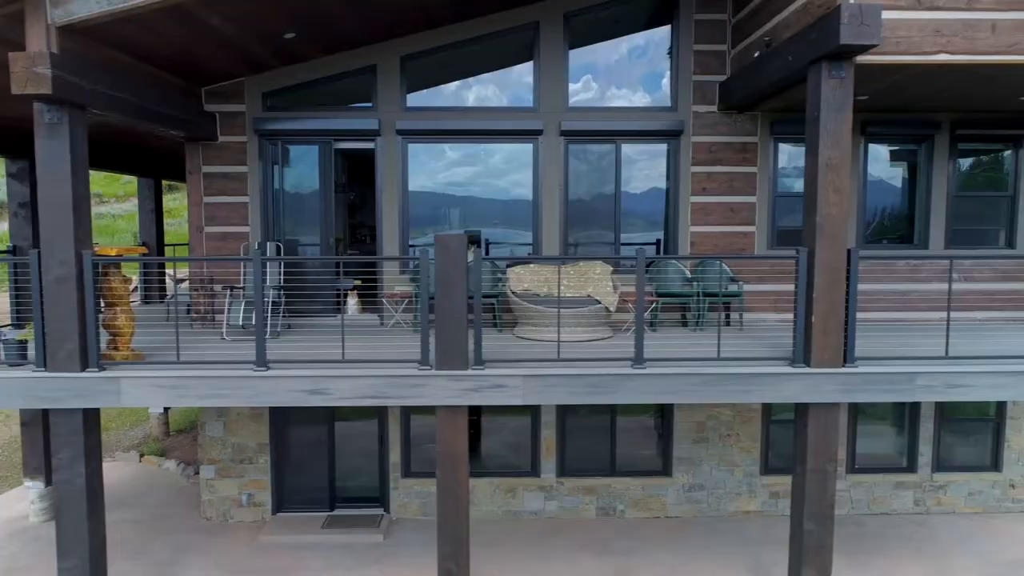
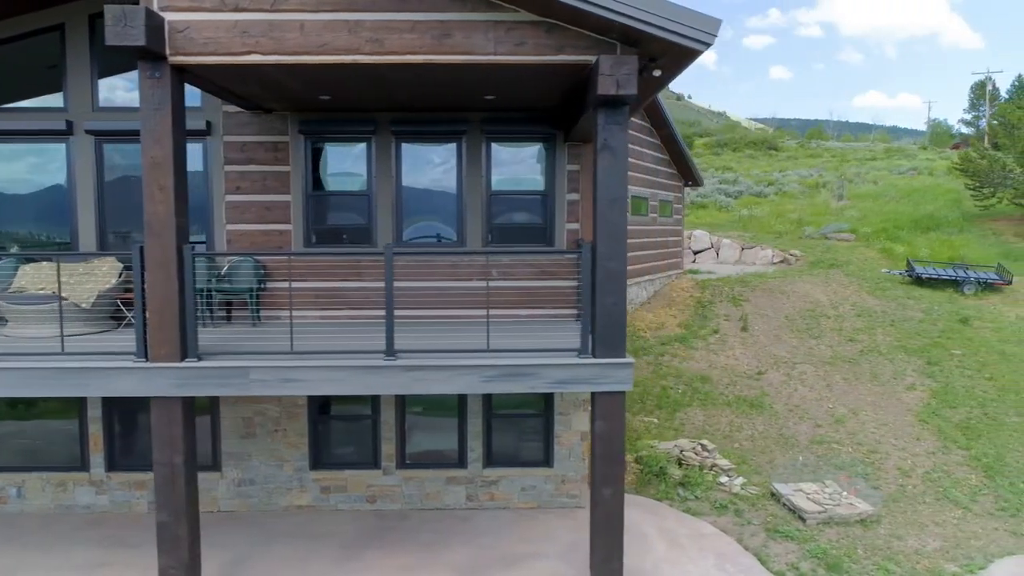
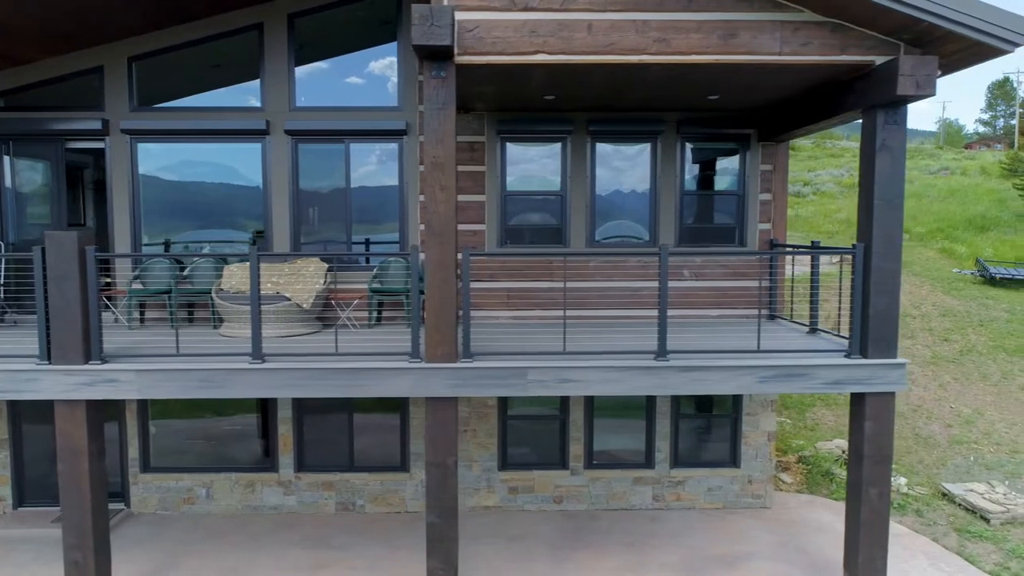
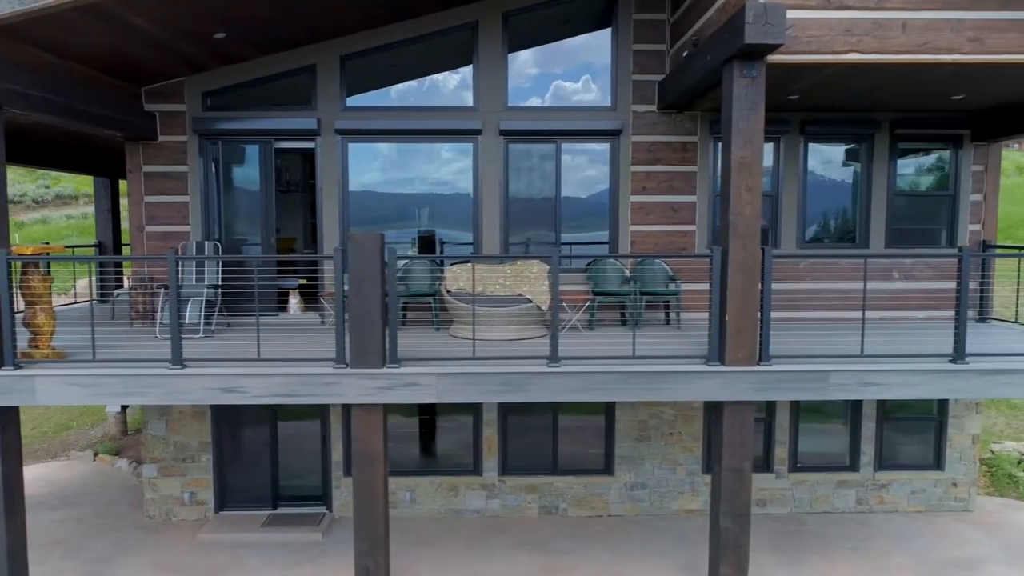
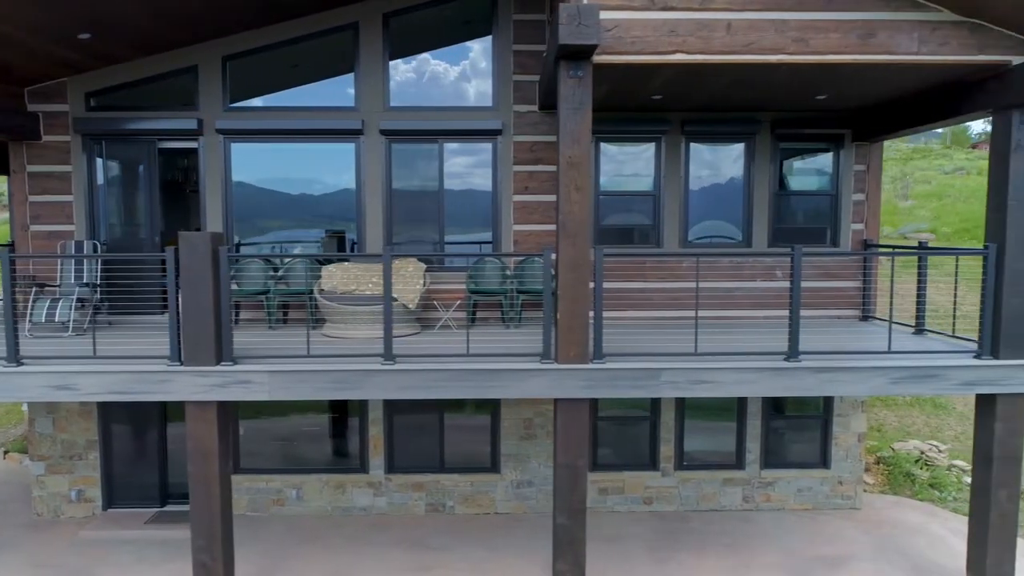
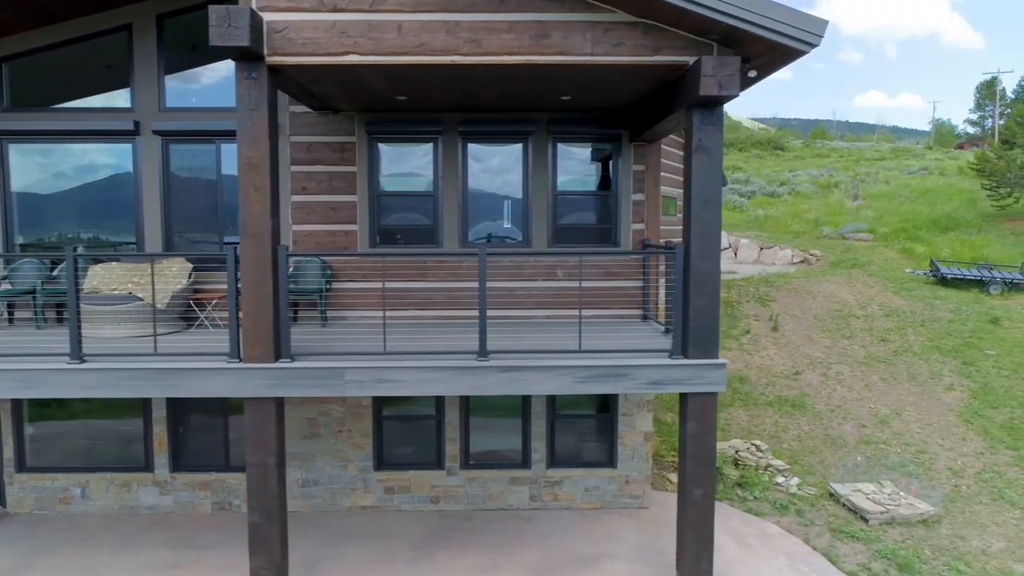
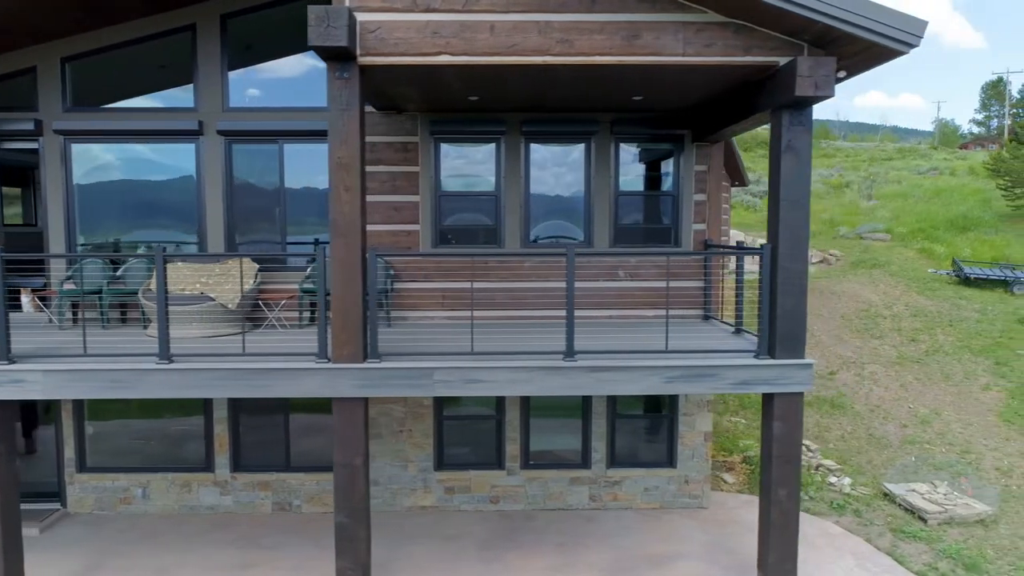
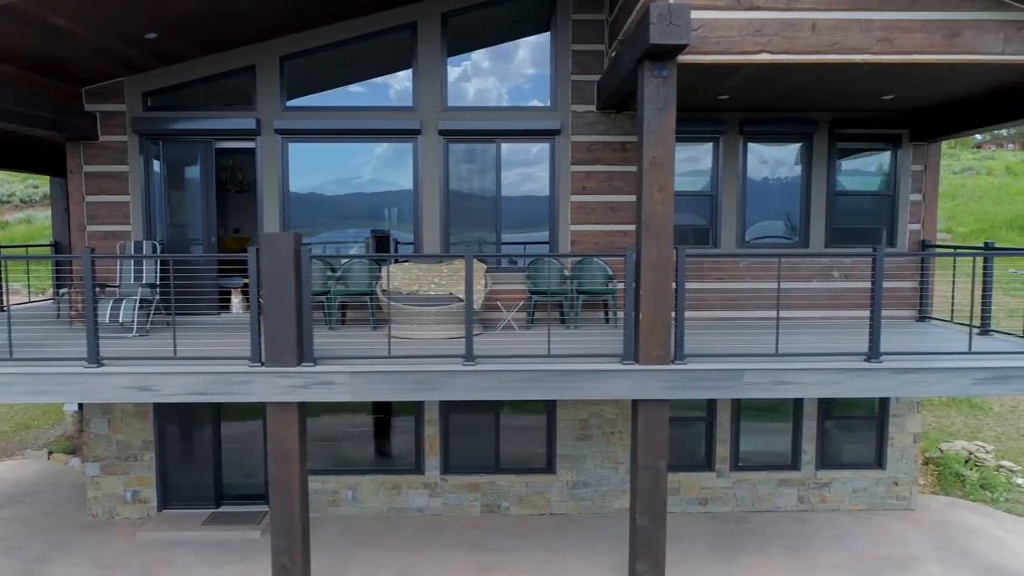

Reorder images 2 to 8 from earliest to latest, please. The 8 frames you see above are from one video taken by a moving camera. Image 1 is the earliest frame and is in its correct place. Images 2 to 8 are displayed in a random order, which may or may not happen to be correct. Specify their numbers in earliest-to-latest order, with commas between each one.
4, 8, 5, 3, 7, 6, 2
